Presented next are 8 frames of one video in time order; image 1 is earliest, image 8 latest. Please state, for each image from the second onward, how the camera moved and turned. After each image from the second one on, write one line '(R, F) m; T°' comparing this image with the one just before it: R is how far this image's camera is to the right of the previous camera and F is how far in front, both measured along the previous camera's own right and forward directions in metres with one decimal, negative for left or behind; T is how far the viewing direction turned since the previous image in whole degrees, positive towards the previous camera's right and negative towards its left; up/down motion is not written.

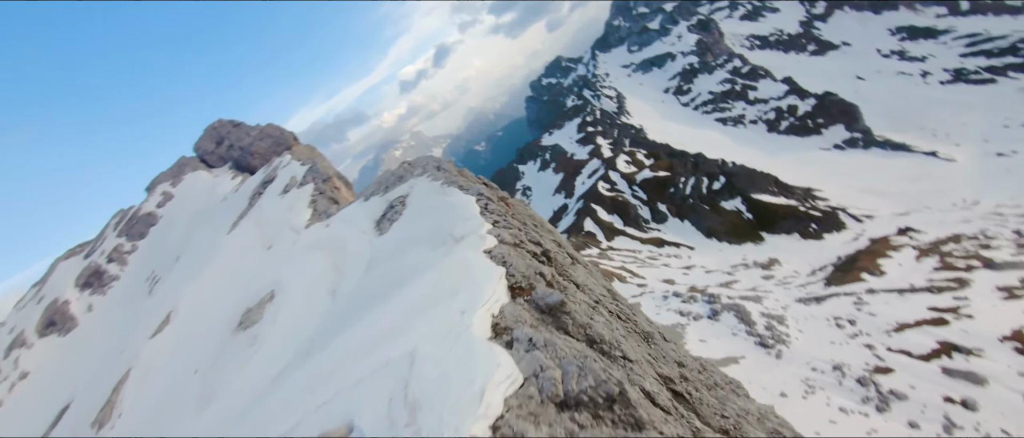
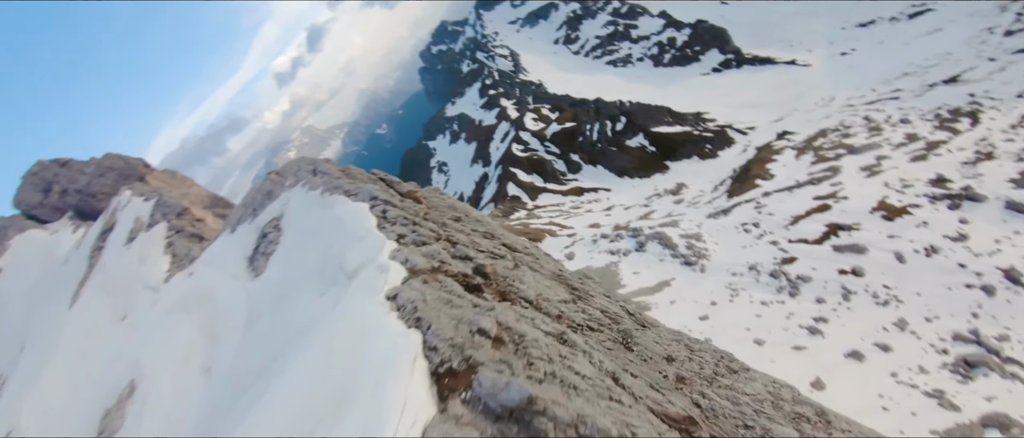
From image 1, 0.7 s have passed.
(-0.2, +0.9) m; +10°
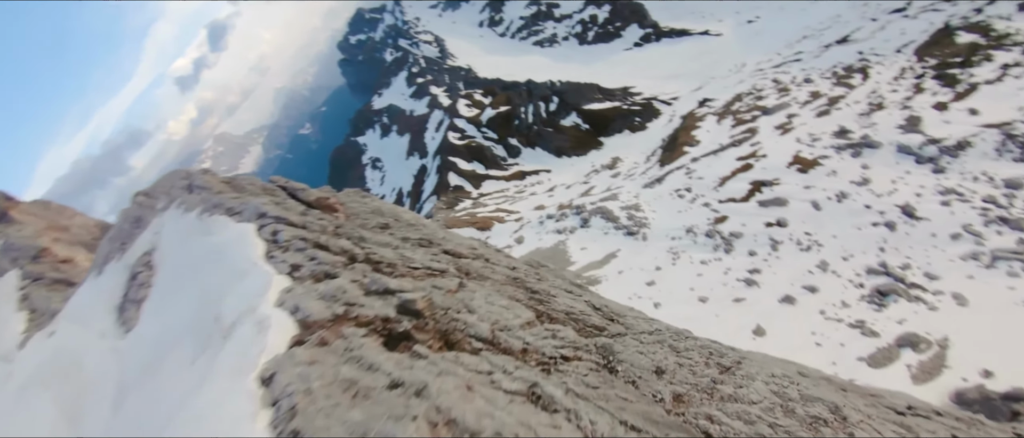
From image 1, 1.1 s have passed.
(0.0, +0.4) m; +7°
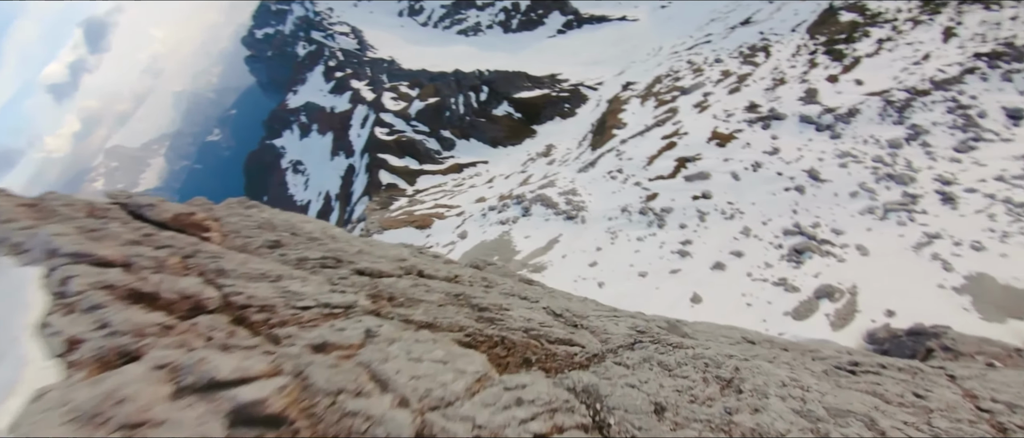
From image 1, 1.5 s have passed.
(0.0, +0.5) m; +8°
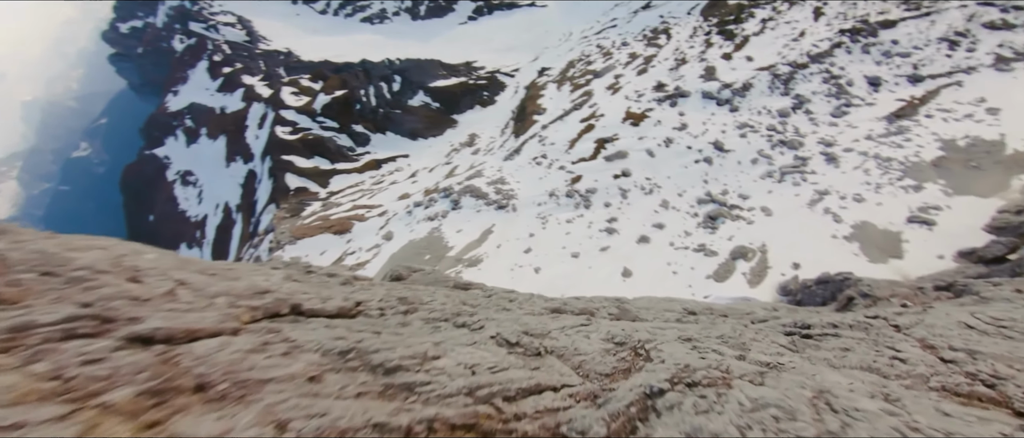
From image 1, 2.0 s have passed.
(0.0, +0.7) m; +10°
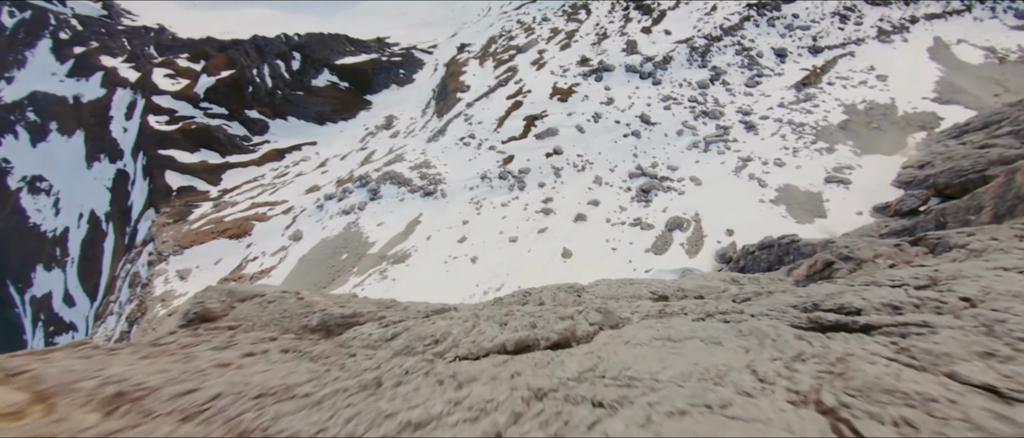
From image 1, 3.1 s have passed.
(0.0, +1.5) m; +9°
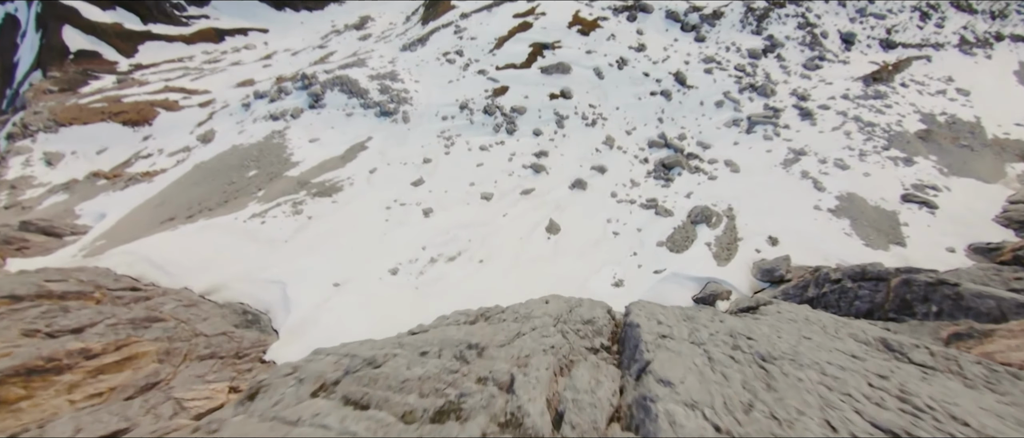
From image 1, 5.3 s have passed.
(+0.2, +4.2) m; +4°
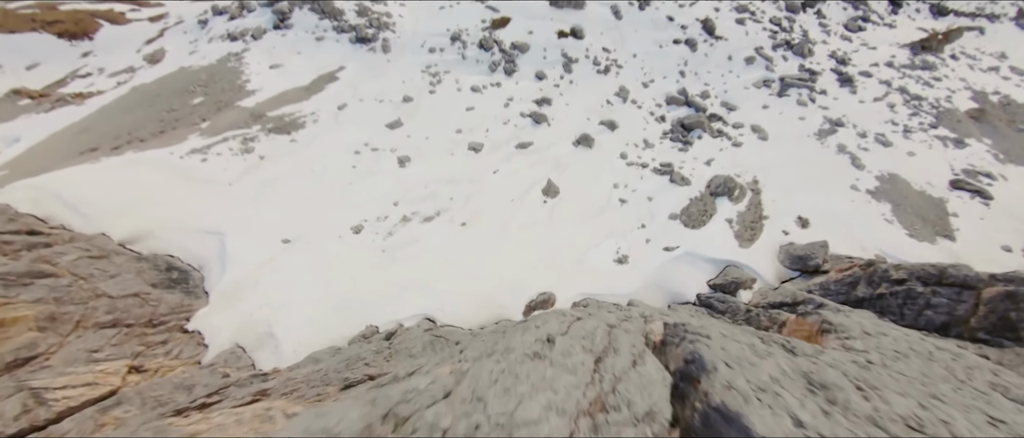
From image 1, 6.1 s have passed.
(+0.1, +1.6) m; +1°
